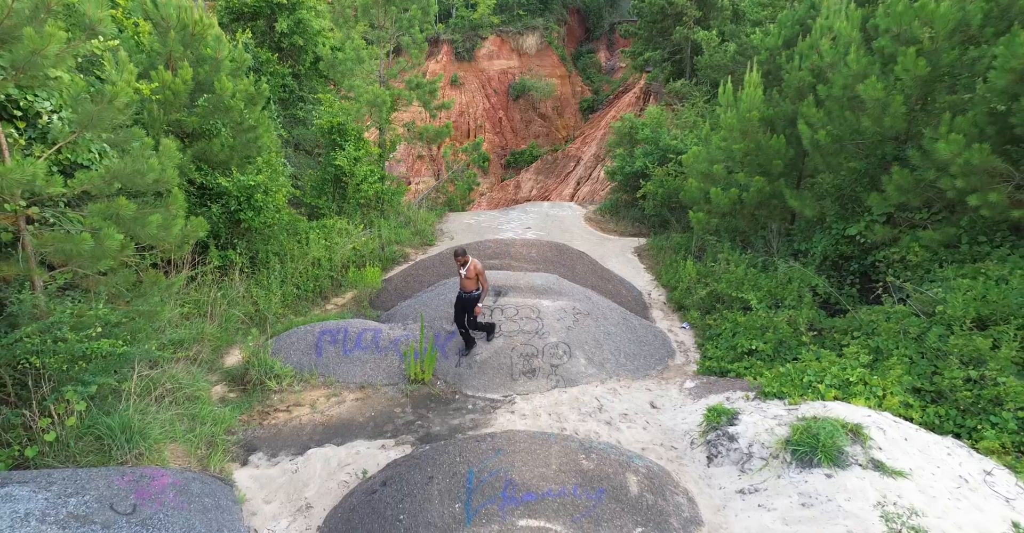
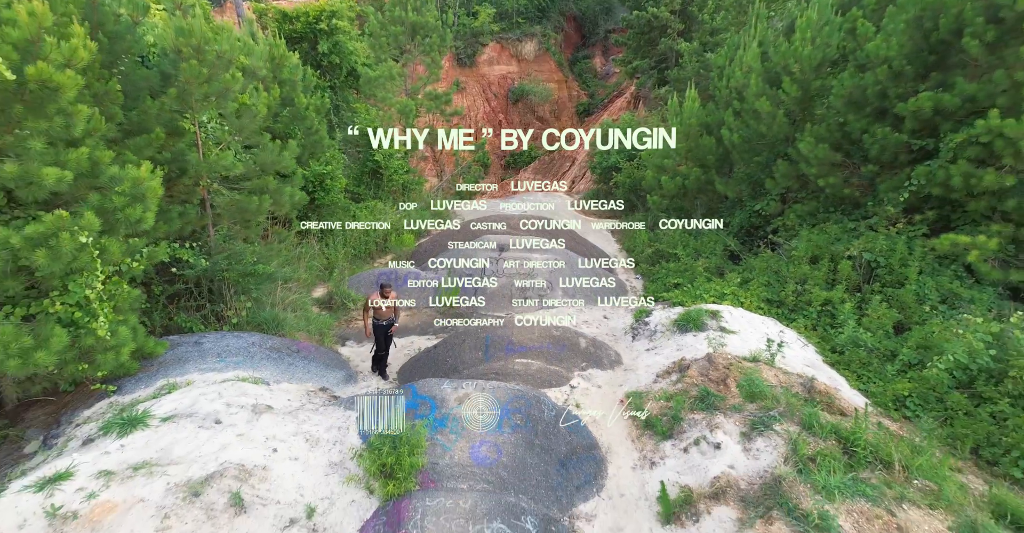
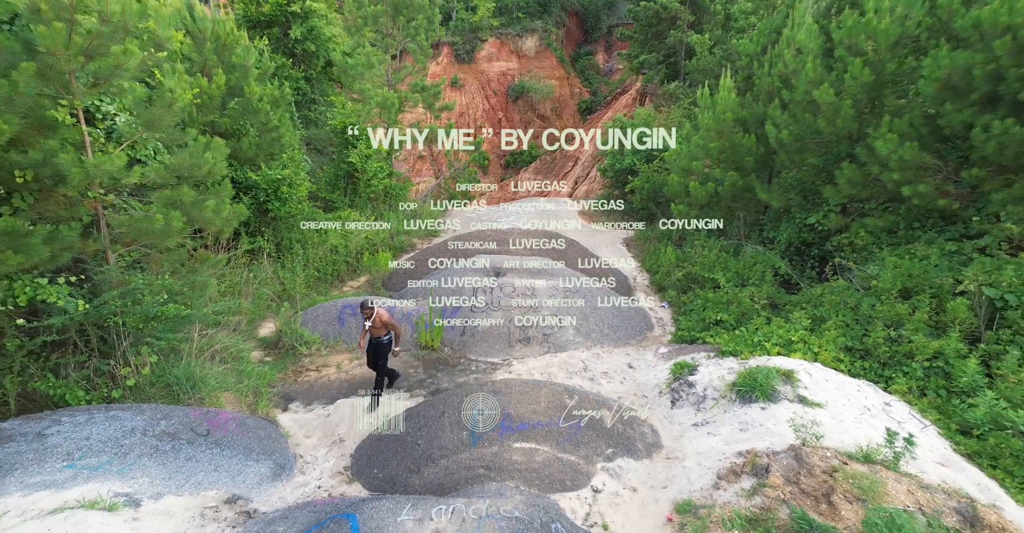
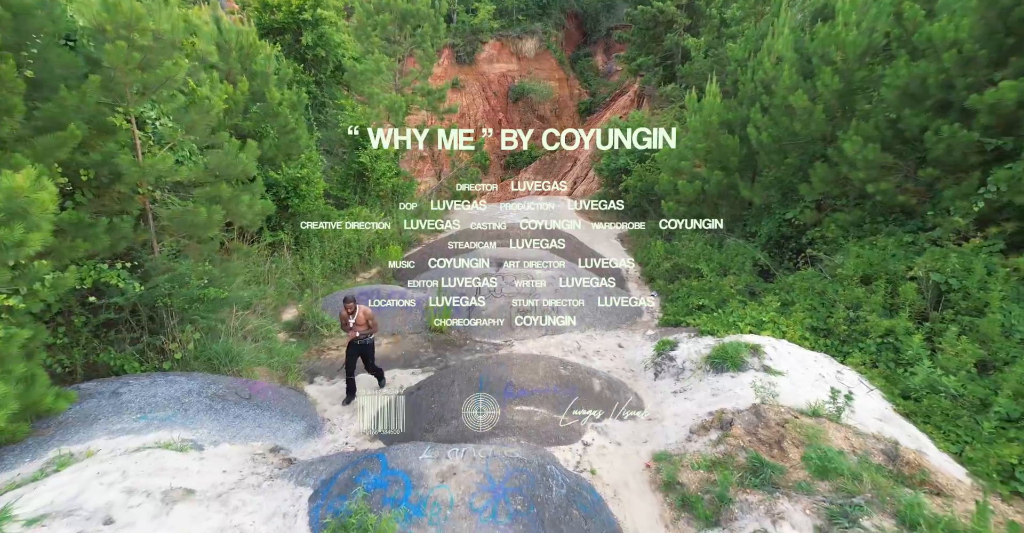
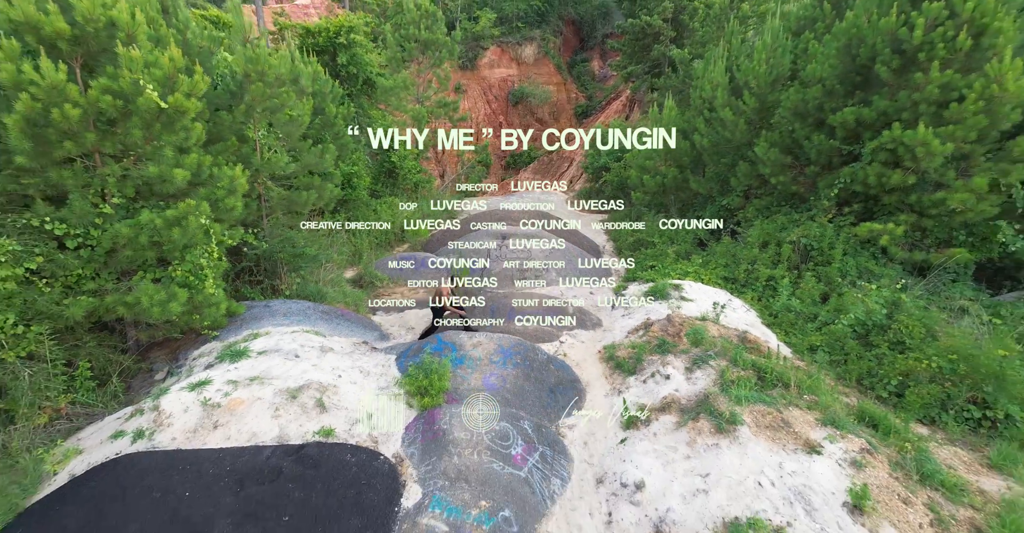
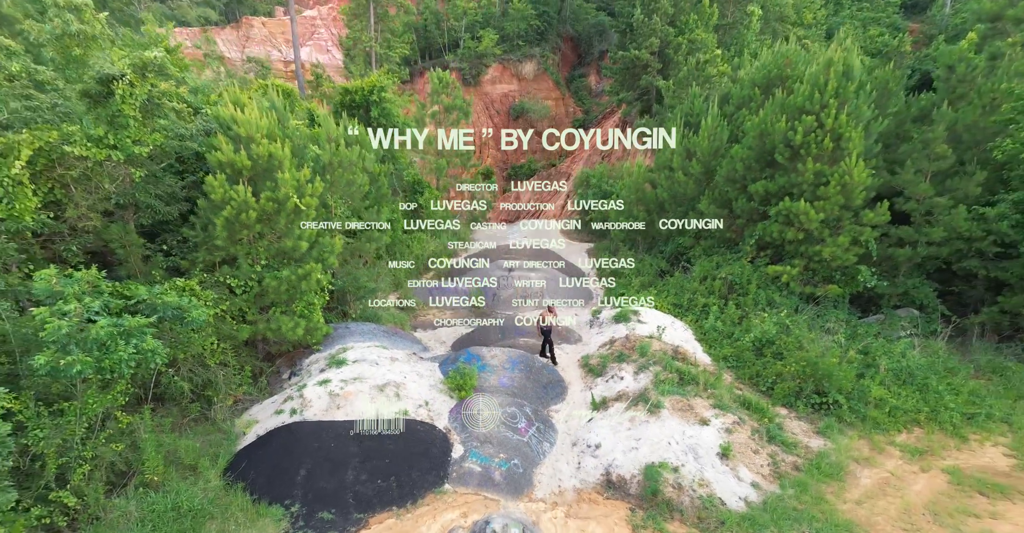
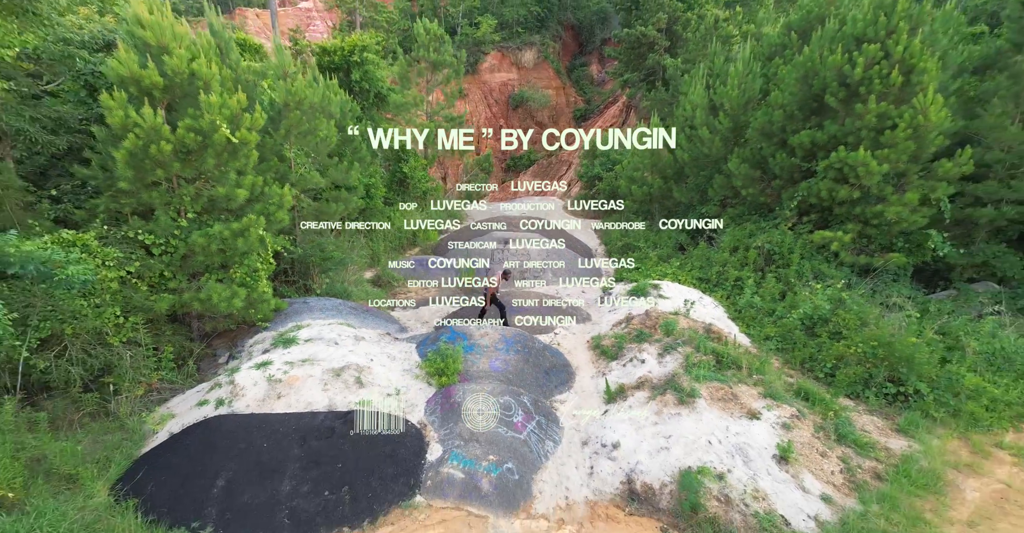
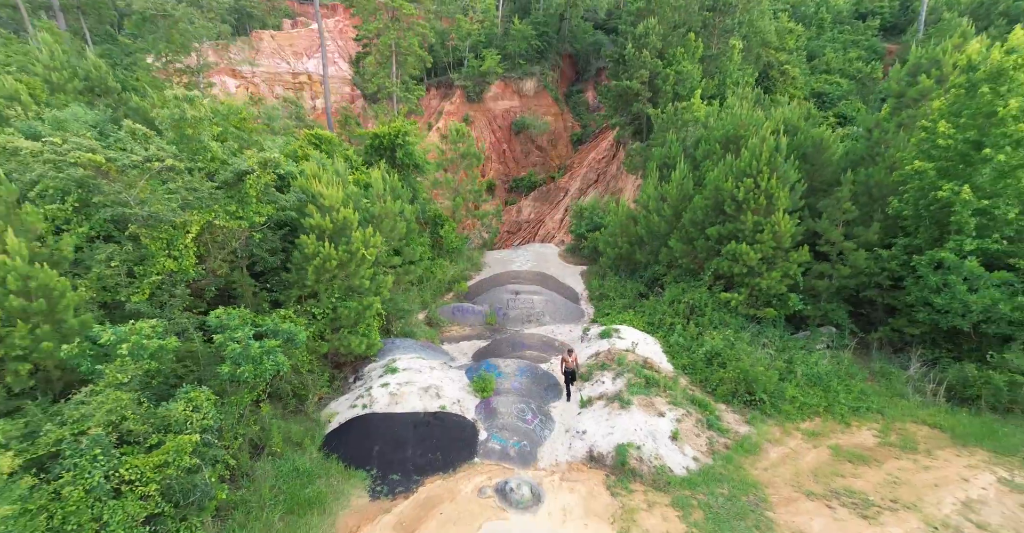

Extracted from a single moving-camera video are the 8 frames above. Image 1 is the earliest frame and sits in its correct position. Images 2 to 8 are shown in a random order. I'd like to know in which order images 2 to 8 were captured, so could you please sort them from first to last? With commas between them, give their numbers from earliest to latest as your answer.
3, 4, 2, 5, 7, 6, 8
